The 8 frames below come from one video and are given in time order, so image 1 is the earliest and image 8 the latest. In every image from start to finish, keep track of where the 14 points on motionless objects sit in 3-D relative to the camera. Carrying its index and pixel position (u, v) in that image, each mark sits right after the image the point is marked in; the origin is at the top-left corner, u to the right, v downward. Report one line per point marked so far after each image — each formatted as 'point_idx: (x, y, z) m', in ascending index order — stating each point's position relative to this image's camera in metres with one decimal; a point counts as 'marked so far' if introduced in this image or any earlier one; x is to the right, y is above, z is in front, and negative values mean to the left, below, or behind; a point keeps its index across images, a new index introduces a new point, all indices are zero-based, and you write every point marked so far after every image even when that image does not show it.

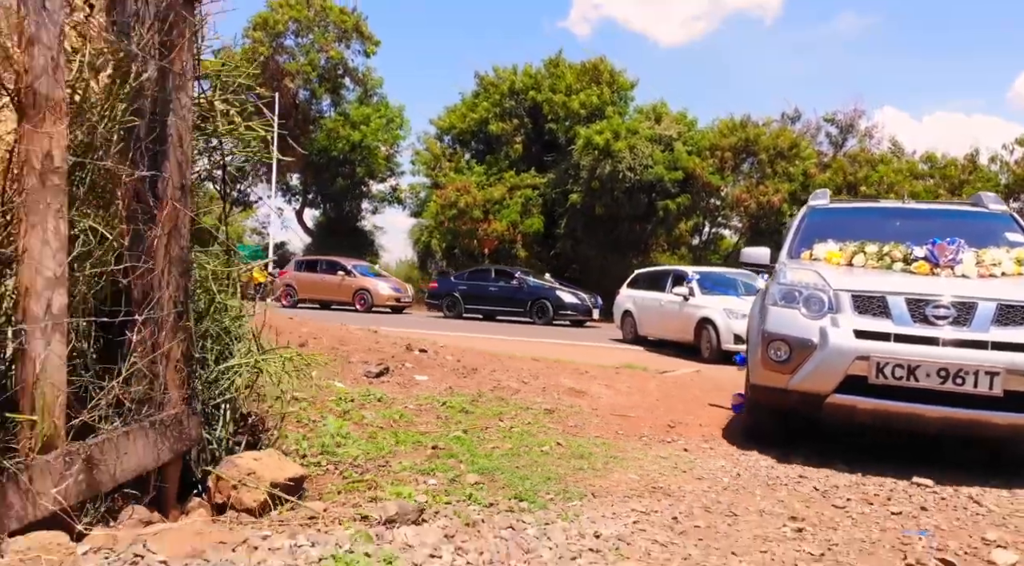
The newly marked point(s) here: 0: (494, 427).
0: (-0.1, -0.9, +4.9) m
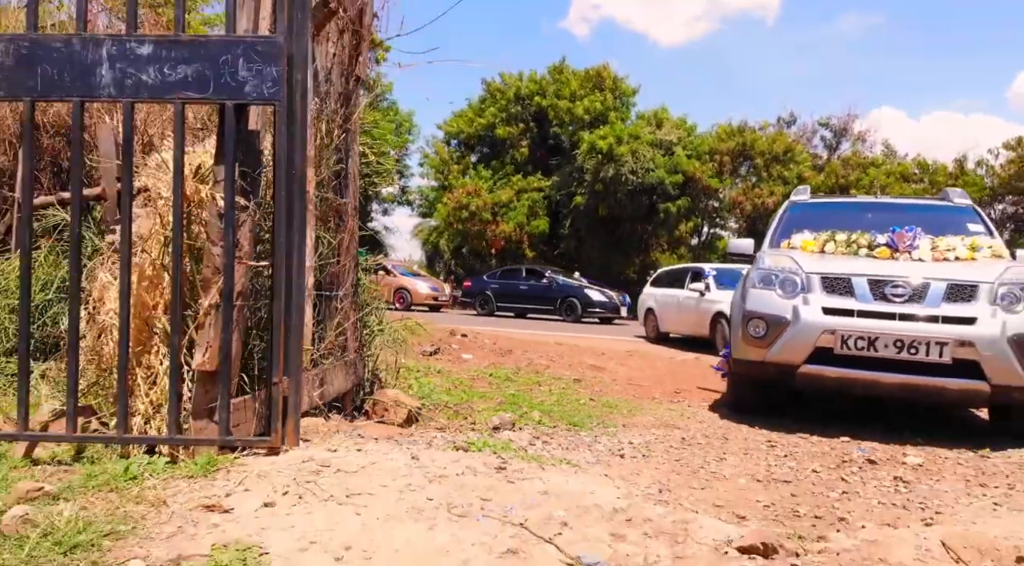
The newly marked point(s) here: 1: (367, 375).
0: (+0.2, -0.8, +6.1) m
1: (-0.7, -0.5, +4.3) m
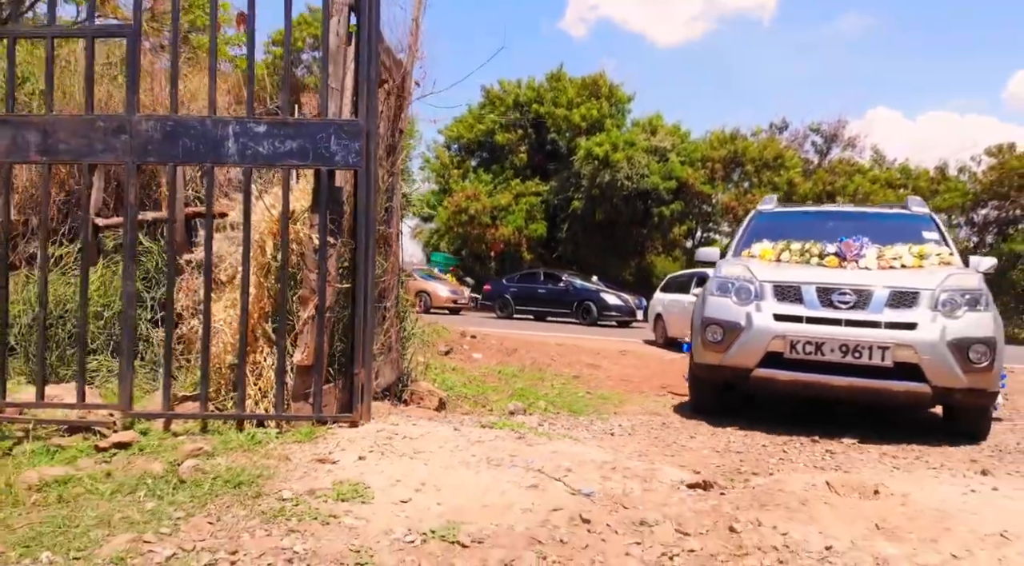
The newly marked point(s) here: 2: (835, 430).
0: (+0.3, -0.9, +7.1) m
1: (-0.7, -0.5, +5.2) m
2: (+2.2, -1.0, +5.5) m
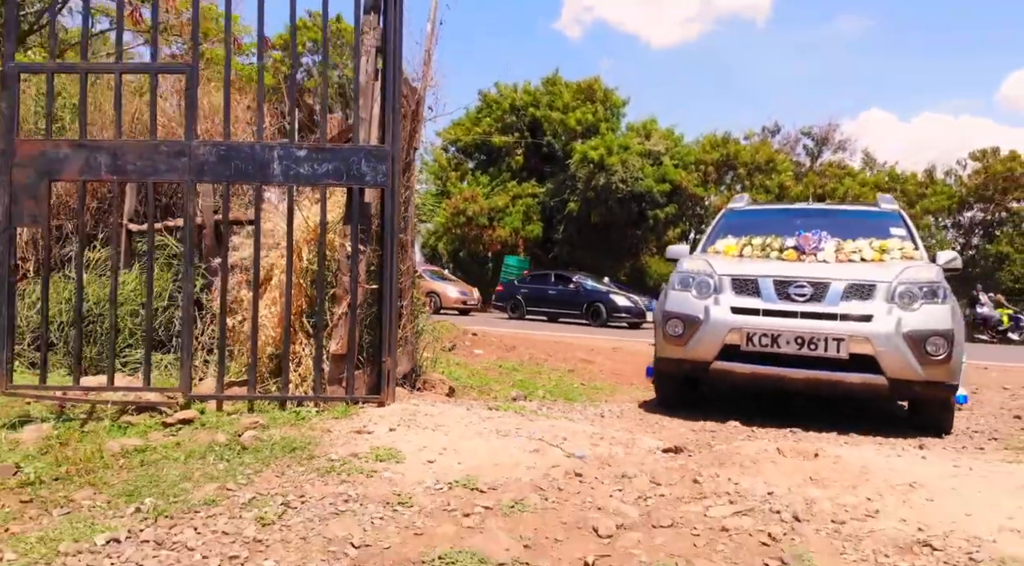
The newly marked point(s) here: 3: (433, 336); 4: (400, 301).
0: (+0.3, -0.9, +7.7) m
1: (-0.7, -0.5, +5.8) m
2: (+2.2, -1.0, +6.2) m
3: (-0.6, -0.4, +6.4) m
4: (-0.7, -0.1, +5.3) m
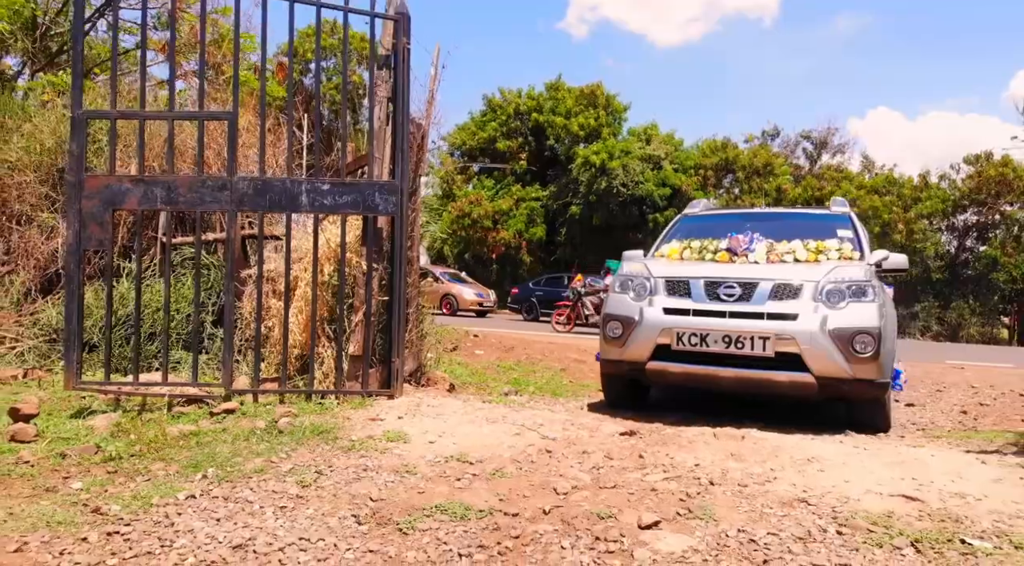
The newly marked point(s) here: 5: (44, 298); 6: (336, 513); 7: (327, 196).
0: (+0.2, -1.0, +8.5) m
1: (-0.7, -0.6, +6.7) m
2: (+2.2, -1.1, +7.0) m
3: (-0.7, -0.5, +7.3) m
4: (-0.8, -0.2, +6.1) m
5: (-5.4, -0.2, +9.3) m
6: (-0.7, -0.9, +3.1) m
7: (-1.2, +0.6, +5.1) m
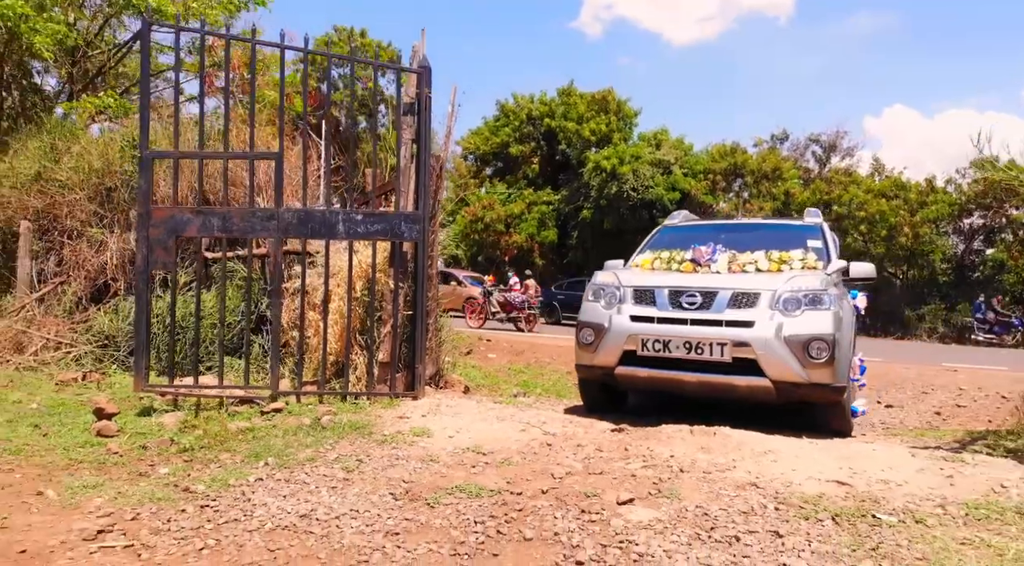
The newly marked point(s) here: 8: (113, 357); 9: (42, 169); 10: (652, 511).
0: (+0.3, -1.1, +9.3) m
1: (-0.6, -0.8, +7.5) m
2: (+2.3, -1.2, +7.7) m
3: (-0.6, -0.6, +8.1) m
4: (-0.7, -0.3, +6.9) m
5: (-5.3, -0.3, +10.2) m
6: (-0.7, -1.0, +3.9) m
7: (-1.1, +0.4, +5.9) m
8: (-4.7, -0.9, +9.4) m
9: (-6.4, +1.5, +11.0) m
10: (+0.6, -1.0, +3.7) m
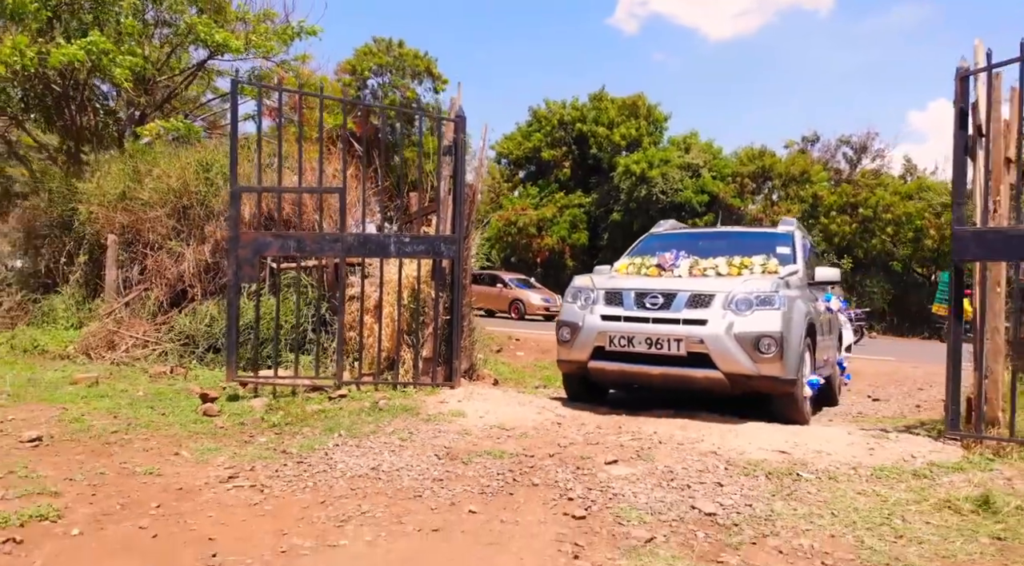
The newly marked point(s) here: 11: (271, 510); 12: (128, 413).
0: (+0.7, -1.2, +10.6) m
1: (-0.4, -0.8, +8.8) m
2: (+2.5, -1.3, +8.9) m
3: (-0.3, -0.7, +9.4) m
4: (-0.5, -0.4, +8.2) m
5: (-4.9, -0.4, +11.7) m
6: (-0.6, -1.1, +5.3) m
7: (-0.9, +0.3, +7.2) m
8: (-4.3, -1.0, +10.9) m
9: (-6.0, +1.5, +12.5) m
10: (+0.7, -1.1, +4.9) m
11: (-1.3, -1.2, +4.2) m
12: (-3.3, -1.1, +6.9) m
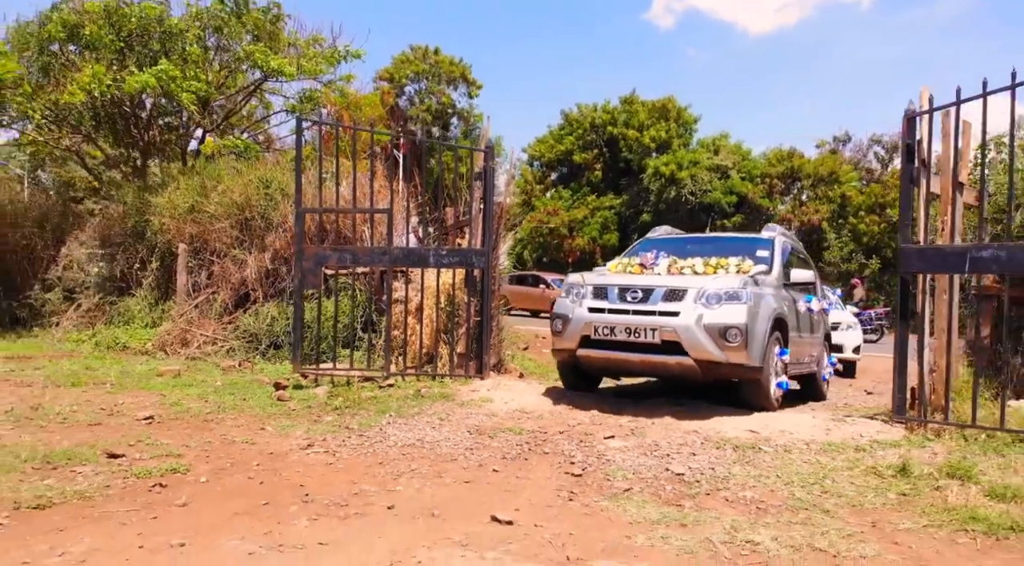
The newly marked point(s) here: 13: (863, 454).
0: (+1.1, -1.2, +11.8) m
1: (-0.1, -0.9, +10.1) m
2: (+2.8, -1.3, +10.1) m
3: (0.0, -0.8, +10.6) m
4: (-0.2, -0.5, +9.5) m
5: (-4.5, -0.4, +13.2) m
6: (-0.4, -1.2, +6.5) m
7: (-0.7, +0.3, +8.5) m
8: (-3.9, -1.0, +12.3) m
9: (-5.6, +1.4, +14.0) m
10: (+0.9, -1.2, +6.1) m
11: (-1.2, -1.3, +5.5) m
12: (-3.1, -1.2, +8.3) m
13: (+2.6, -1.3, +6.0) m
